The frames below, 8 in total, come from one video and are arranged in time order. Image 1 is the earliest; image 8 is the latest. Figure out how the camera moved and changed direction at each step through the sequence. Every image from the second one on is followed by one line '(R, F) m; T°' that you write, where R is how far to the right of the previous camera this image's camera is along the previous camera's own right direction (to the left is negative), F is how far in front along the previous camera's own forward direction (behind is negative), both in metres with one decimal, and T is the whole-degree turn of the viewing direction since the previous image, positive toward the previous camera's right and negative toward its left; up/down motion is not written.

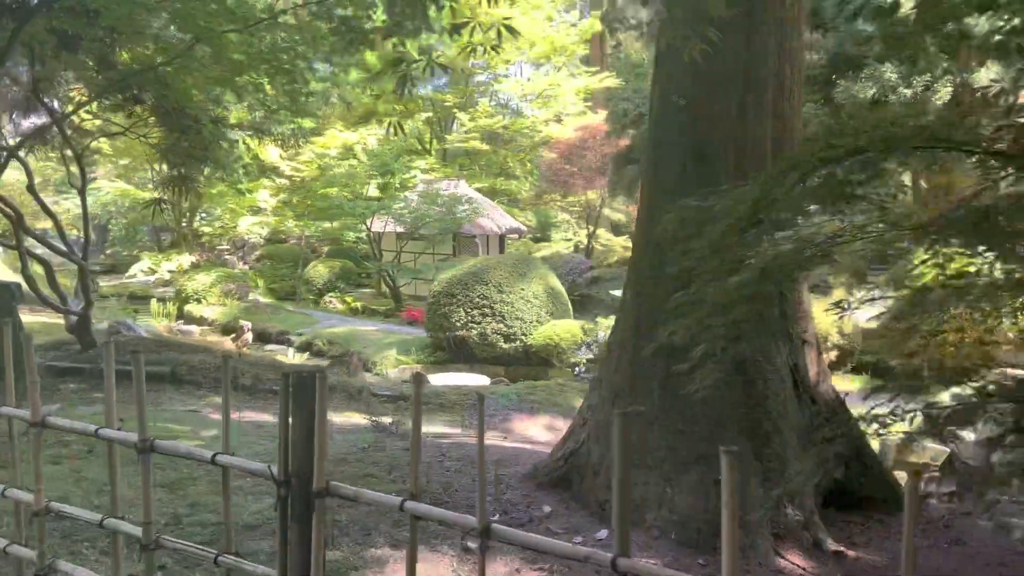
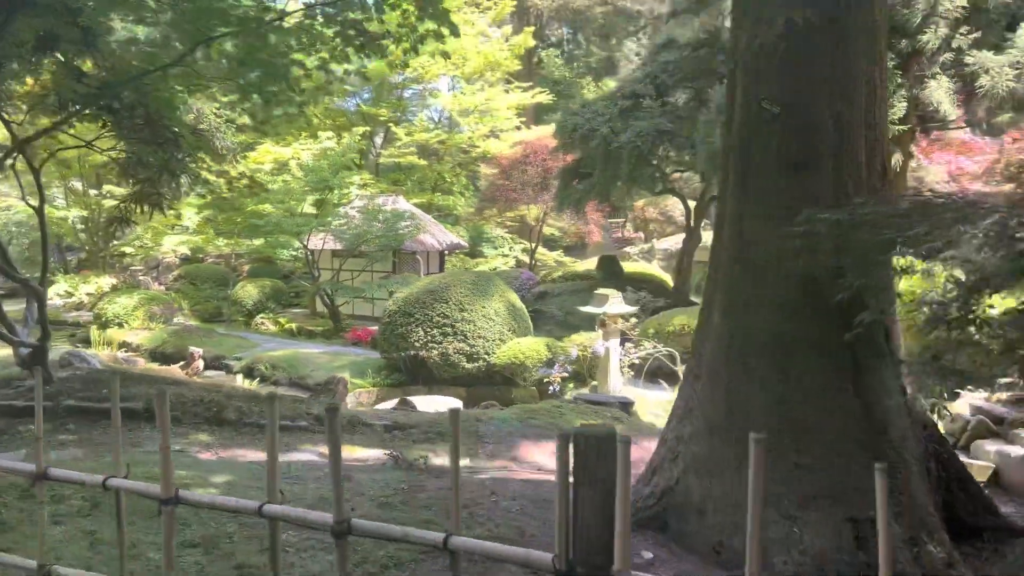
(-0.5, +0.2) m; +6°
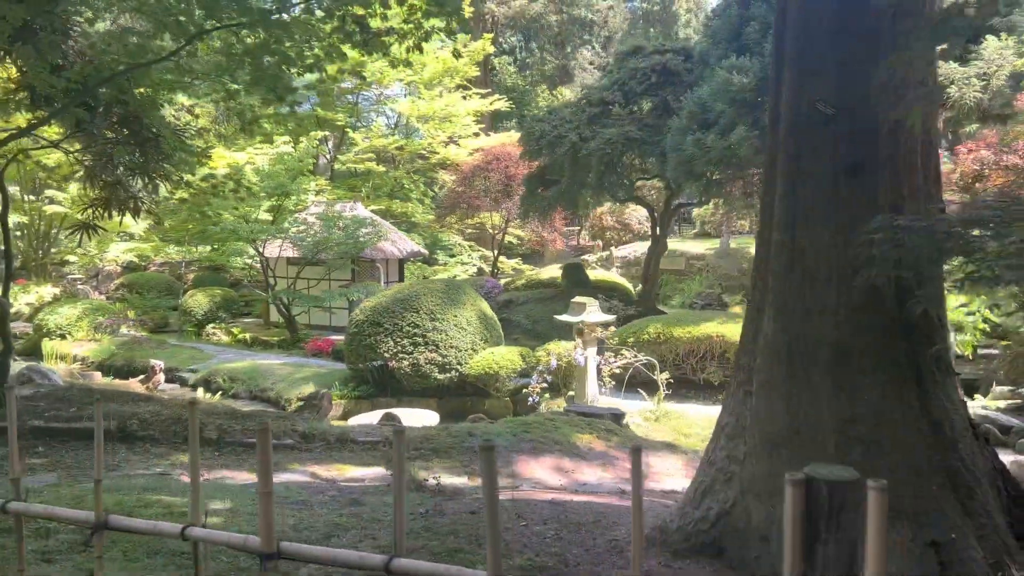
(-0.3, +0.2) m; +4°
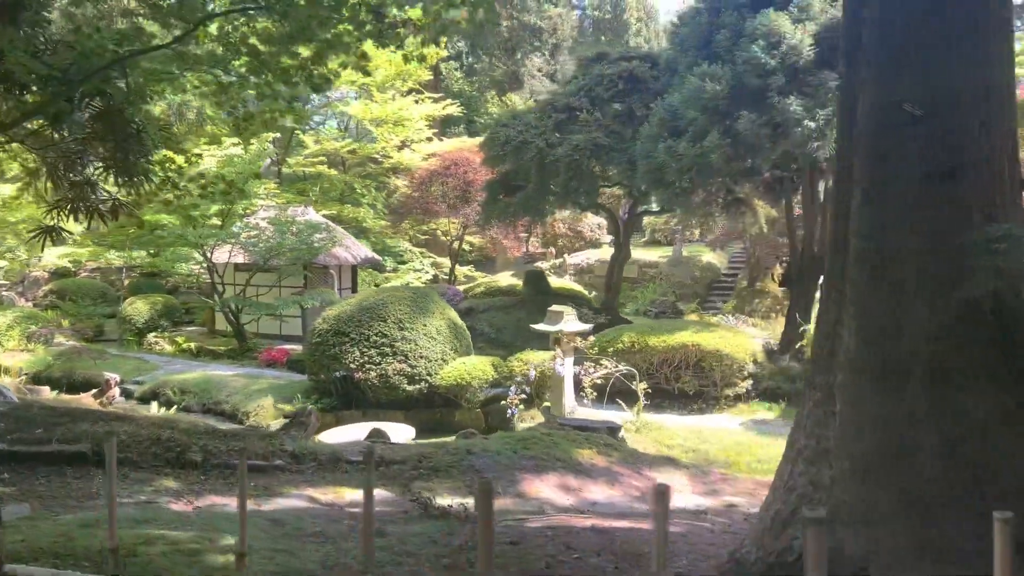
(-0.3, +0.2) m; +4°
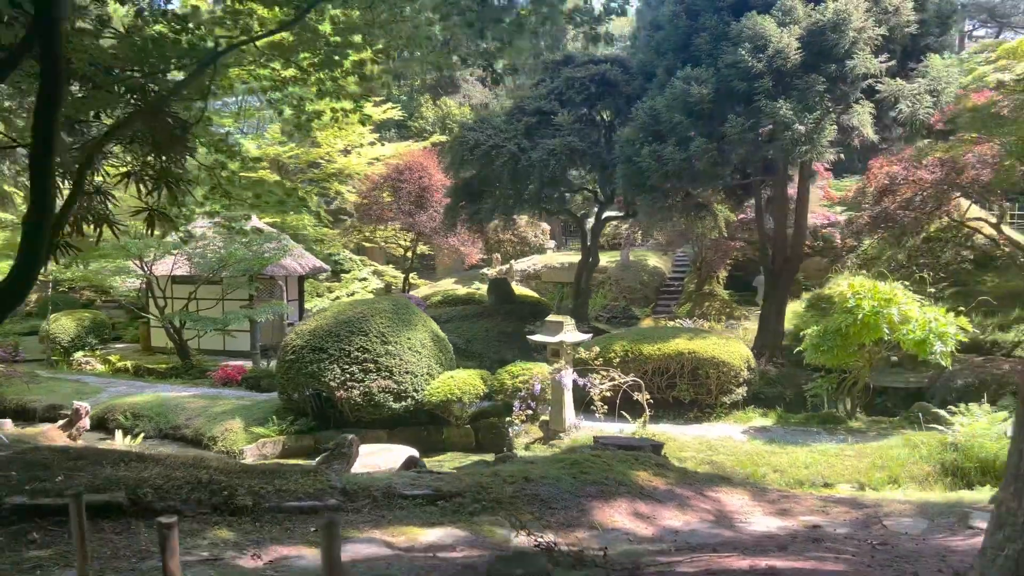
(-0.7, +0.3) m; +6°
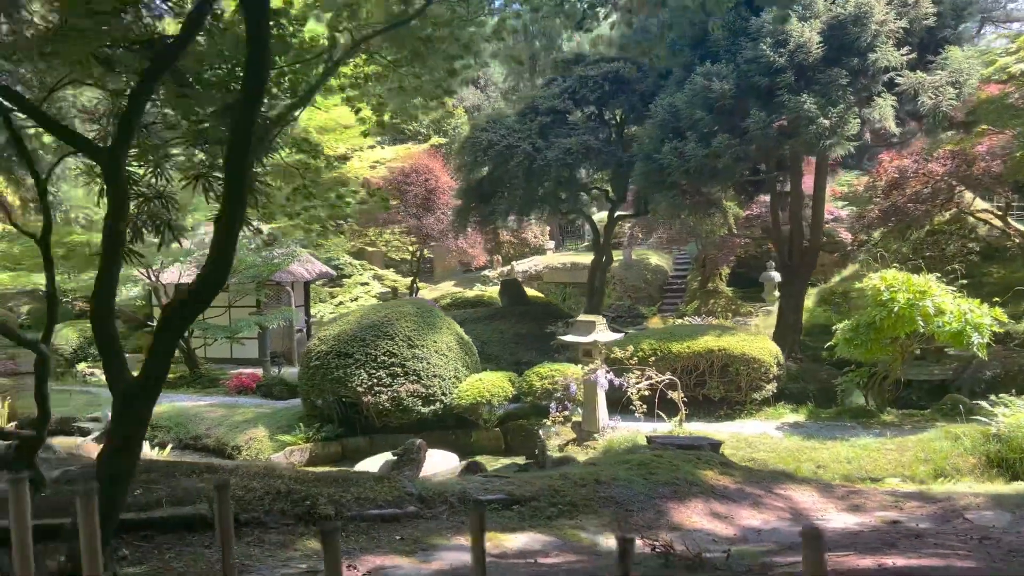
(-0.4, +0.1) m; +1°
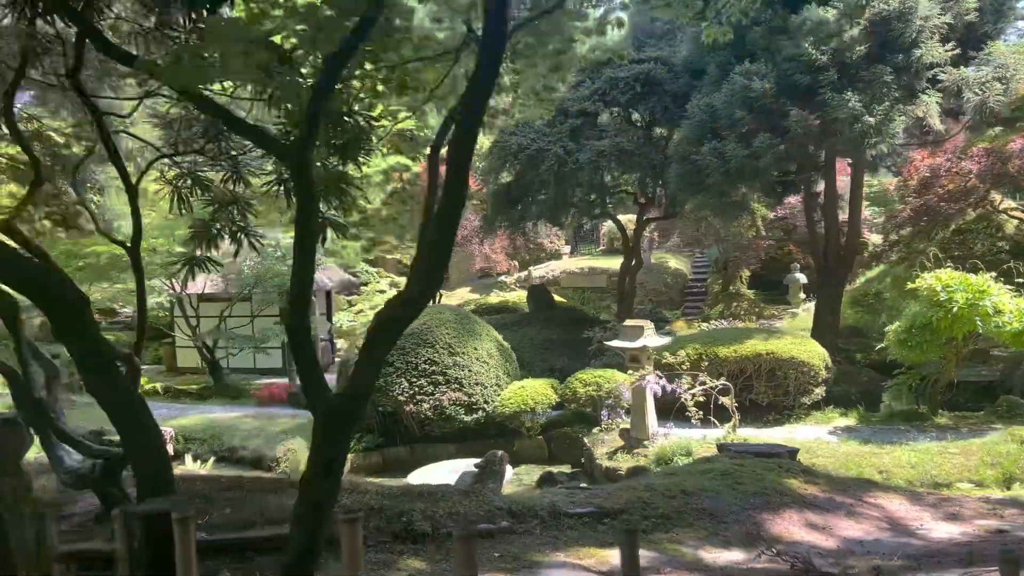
(-0.4, +0.1) m; 0°
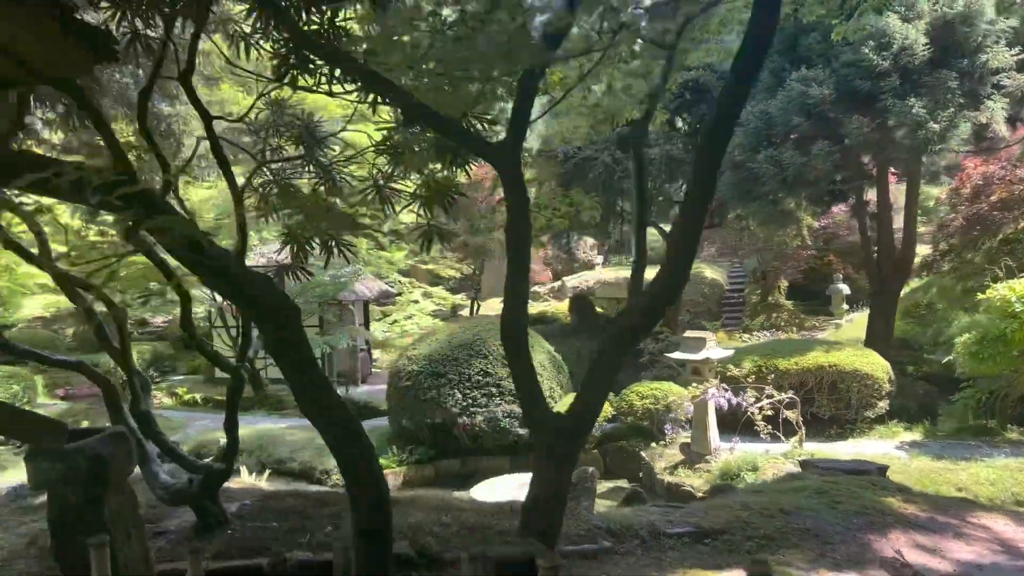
(-0.3, +0.1) m; -1°
